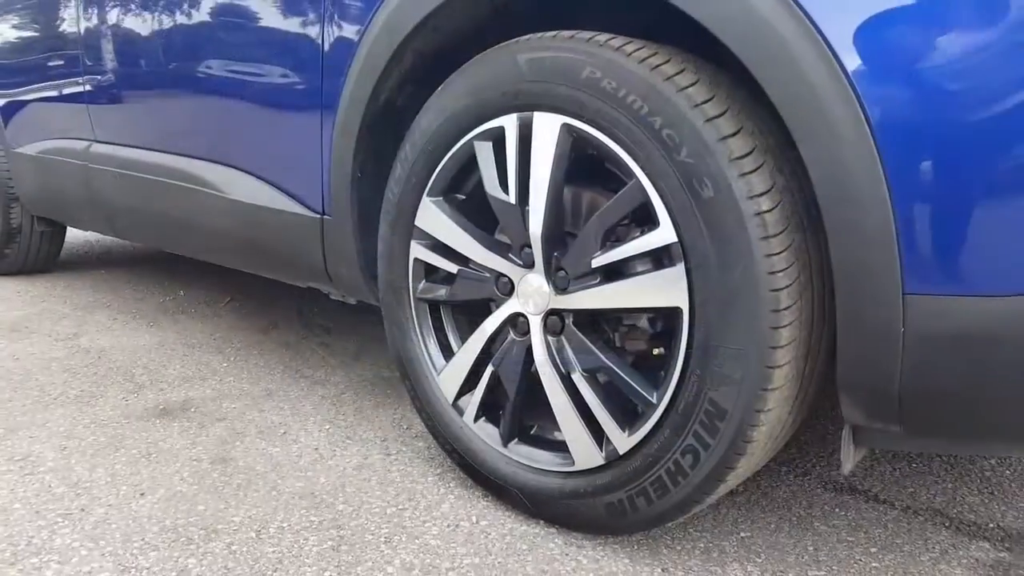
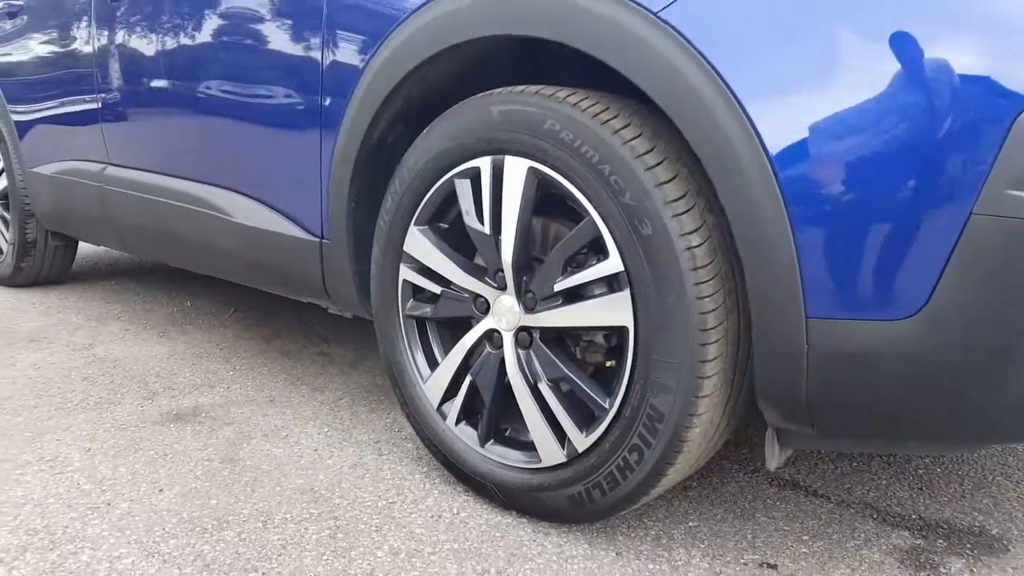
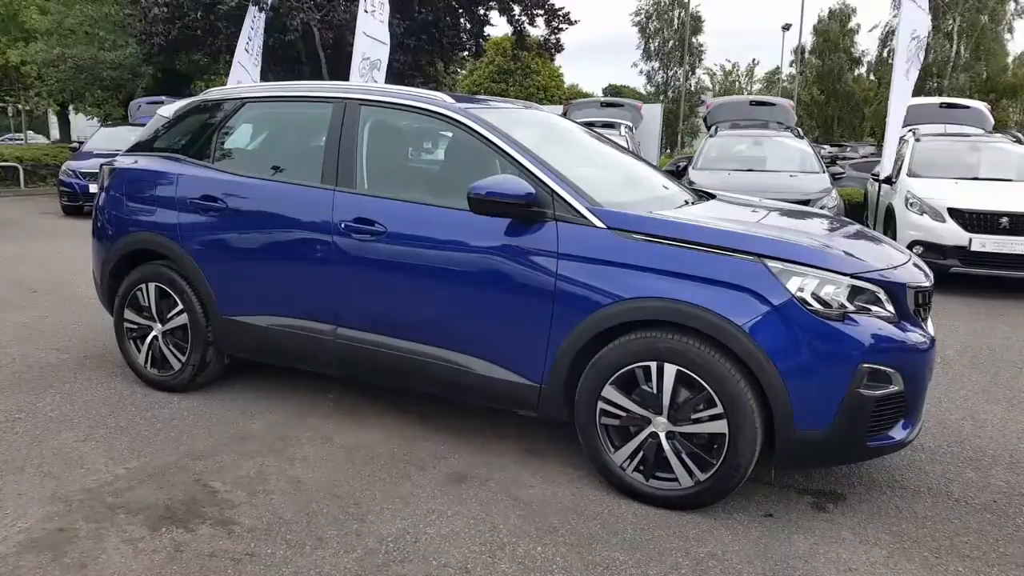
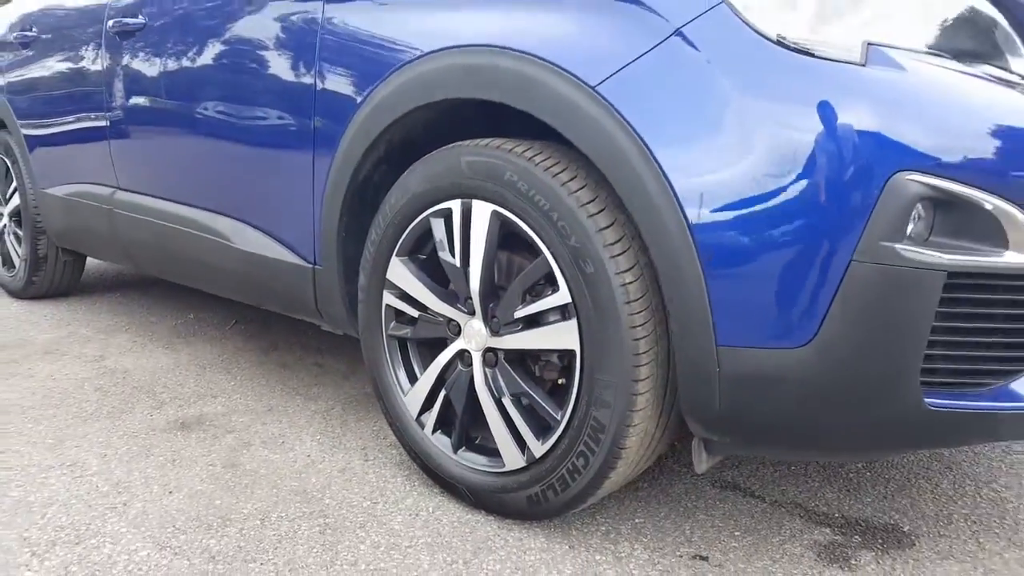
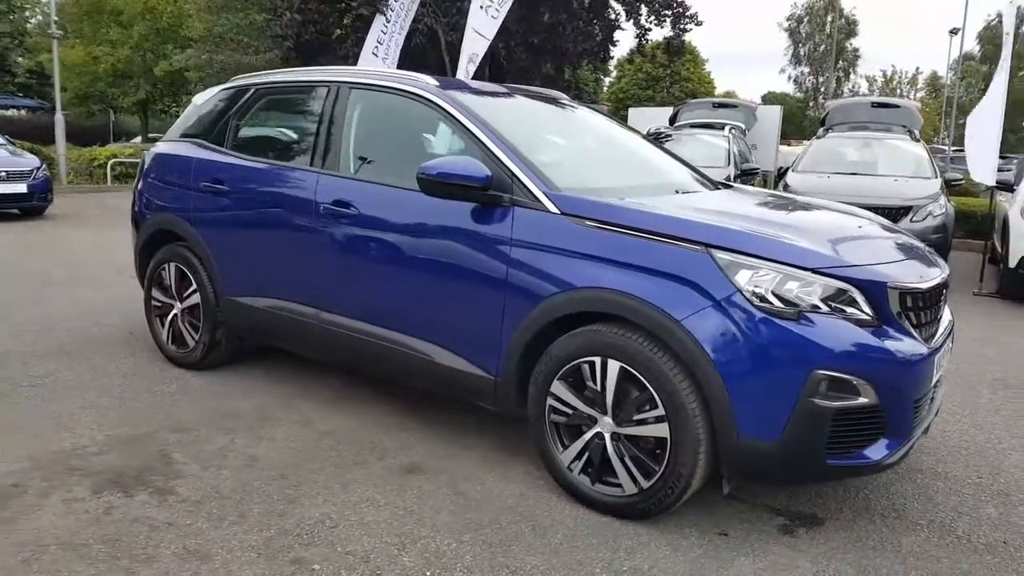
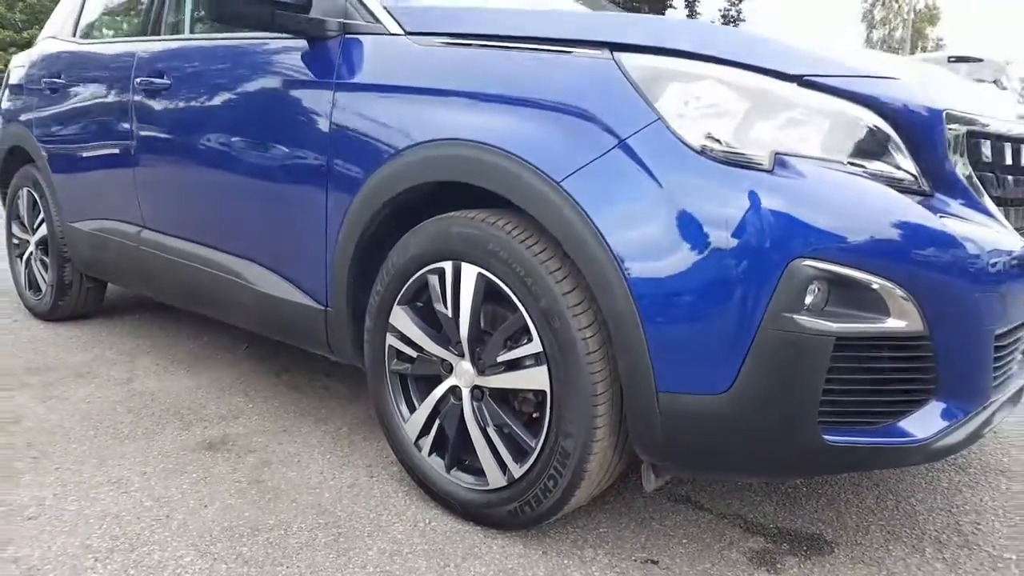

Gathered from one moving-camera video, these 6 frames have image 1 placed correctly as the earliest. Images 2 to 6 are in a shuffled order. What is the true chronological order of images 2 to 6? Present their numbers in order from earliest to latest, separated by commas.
2, 4, 6, 5, 3
